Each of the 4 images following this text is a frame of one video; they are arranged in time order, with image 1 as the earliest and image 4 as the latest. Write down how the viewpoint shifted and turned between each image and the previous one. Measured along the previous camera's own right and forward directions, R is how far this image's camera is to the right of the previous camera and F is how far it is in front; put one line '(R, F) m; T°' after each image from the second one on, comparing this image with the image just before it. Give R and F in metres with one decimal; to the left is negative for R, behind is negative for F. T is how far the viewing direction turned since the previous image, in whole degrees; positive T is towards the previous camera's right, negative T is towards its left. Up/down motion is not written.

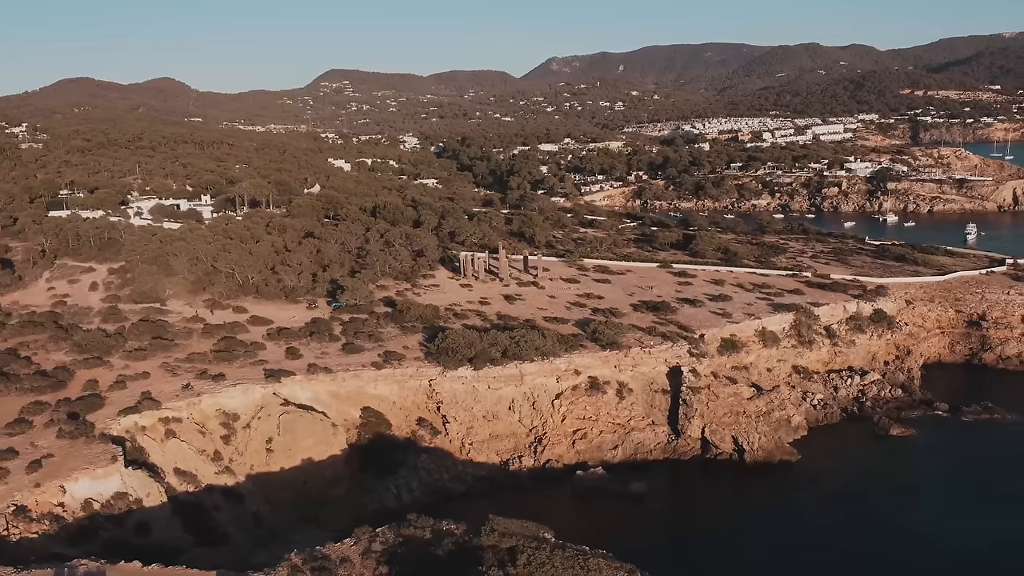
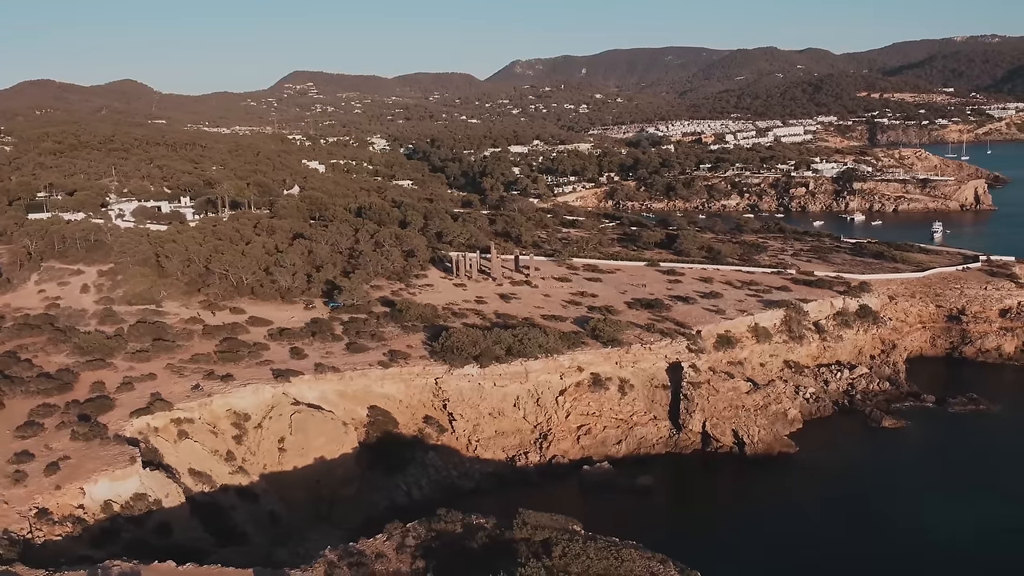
(-1.3, -0.2) m; +2°
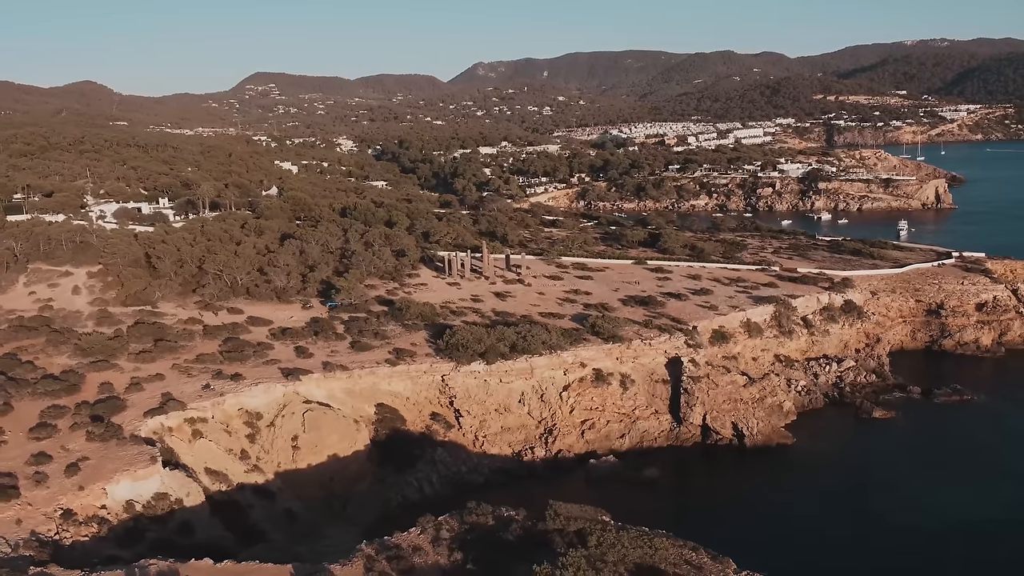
(-1.3, -0.2) m; +2°
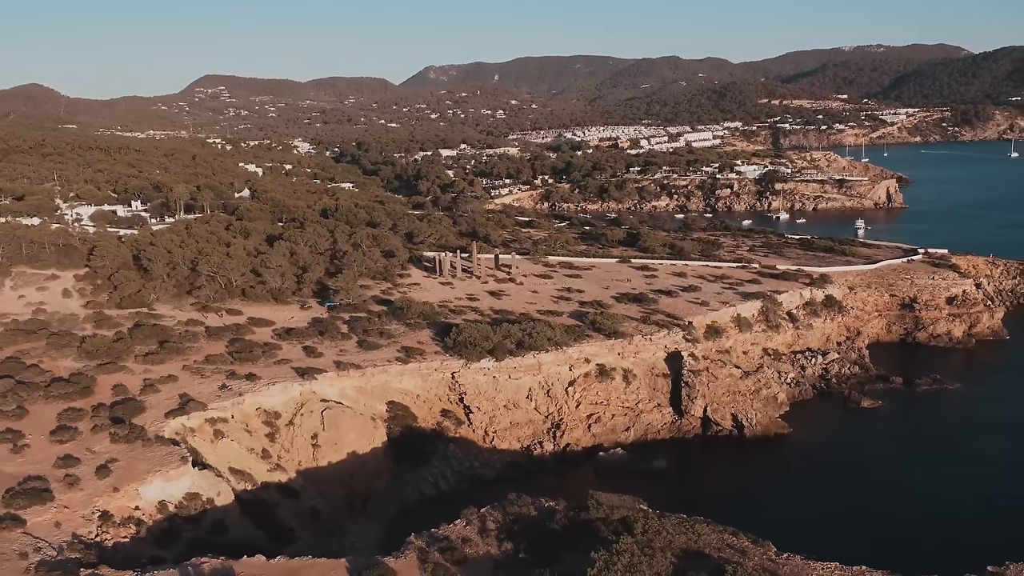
(-1.8, -0.3) m; +3°
